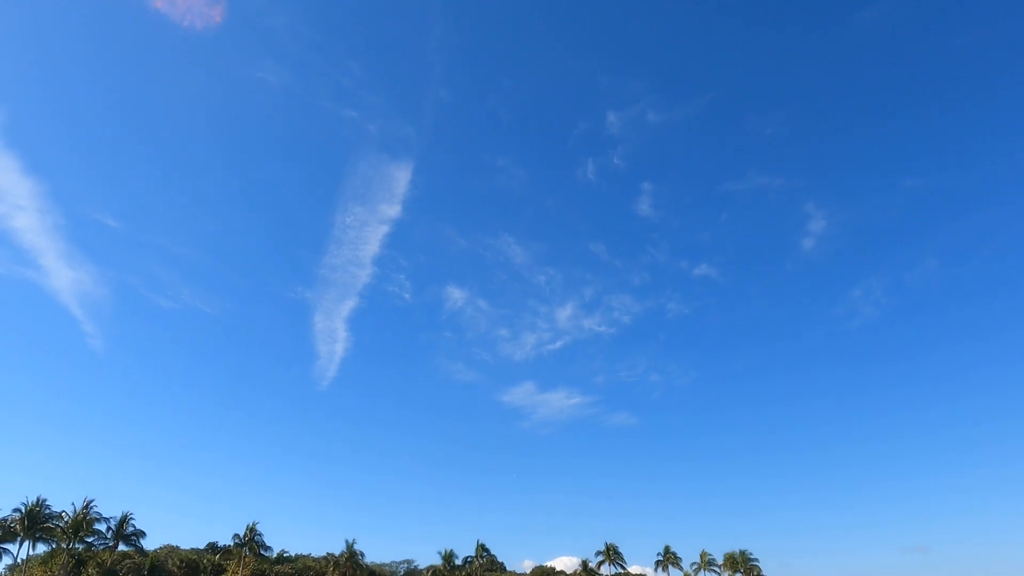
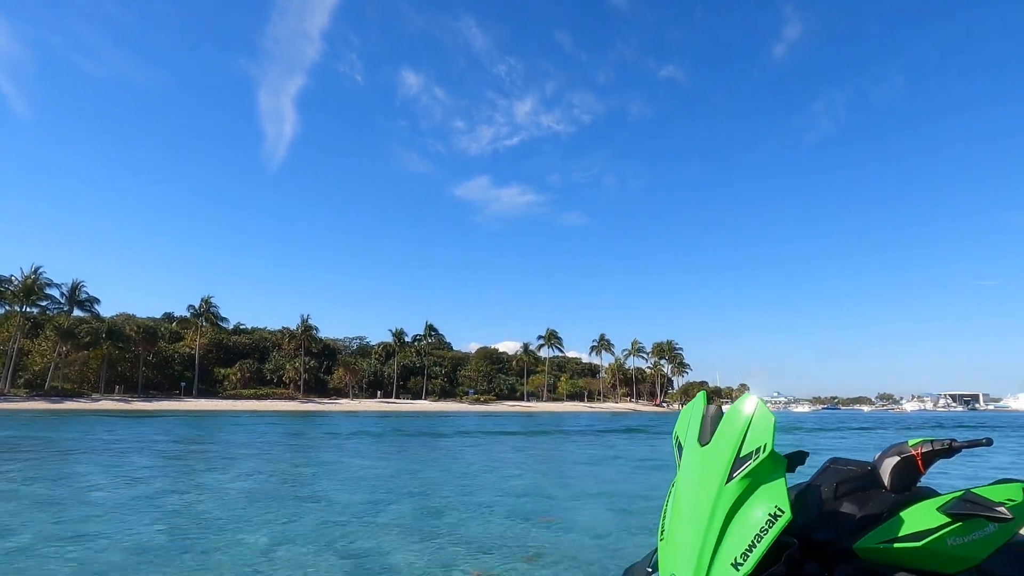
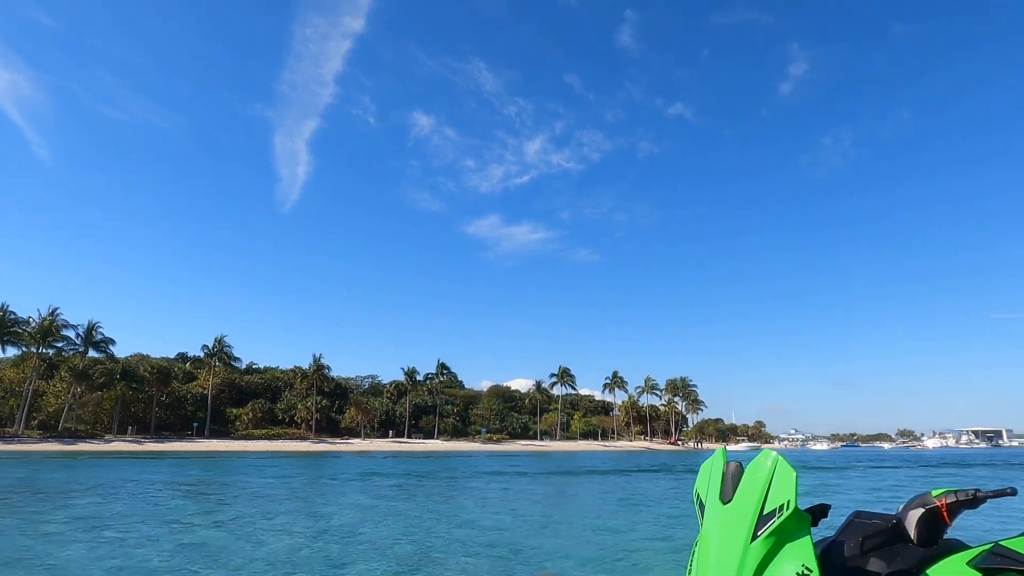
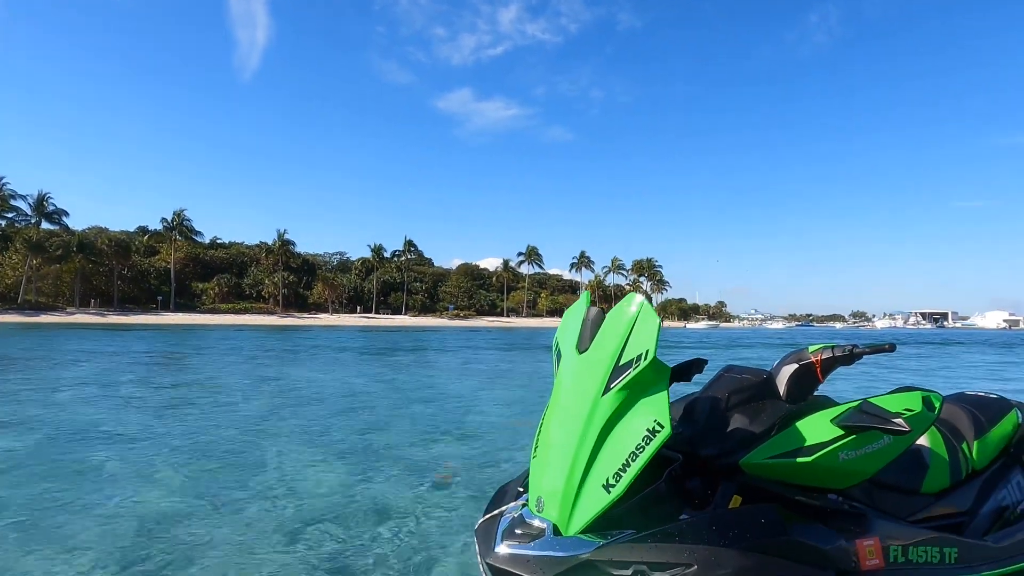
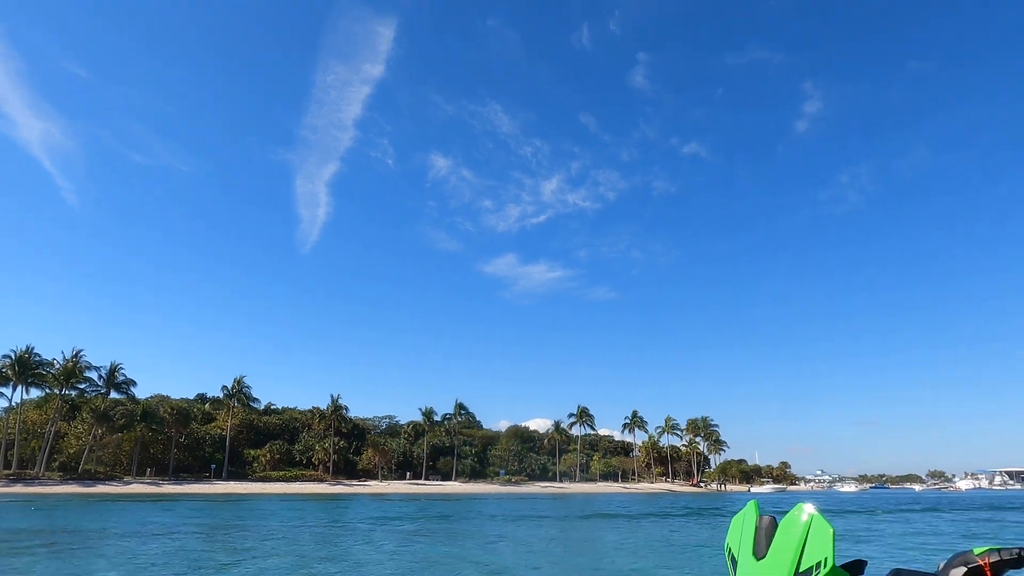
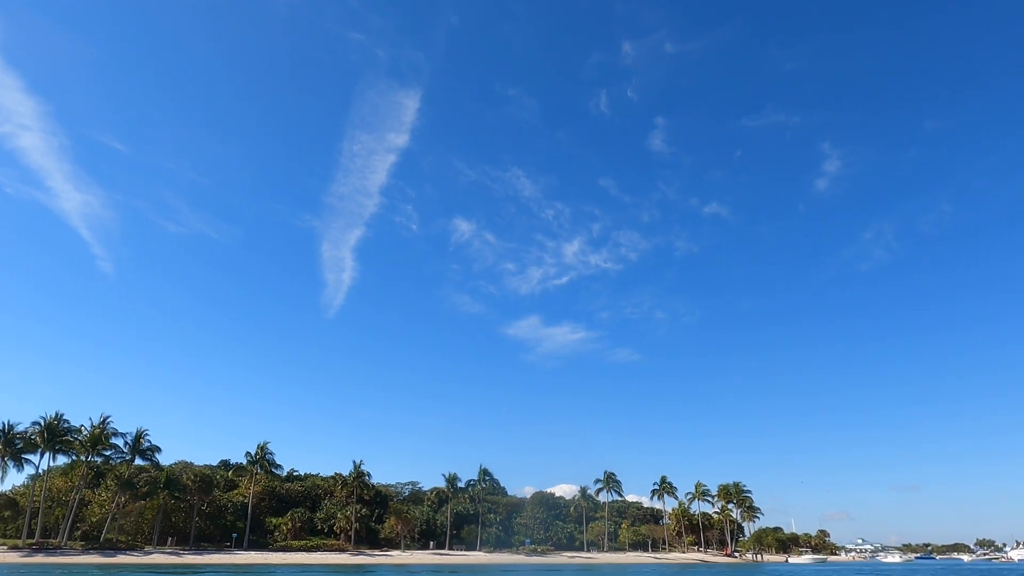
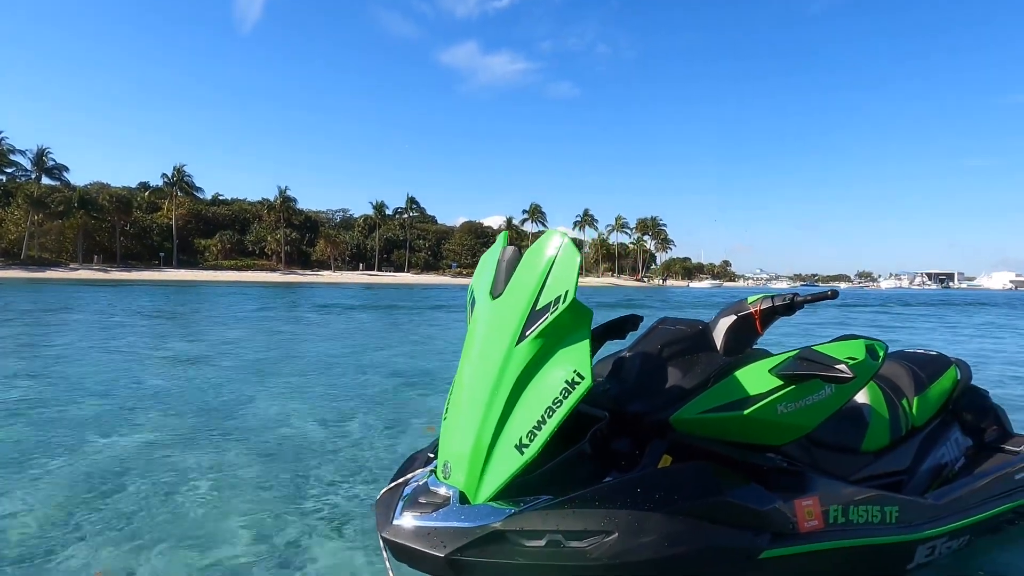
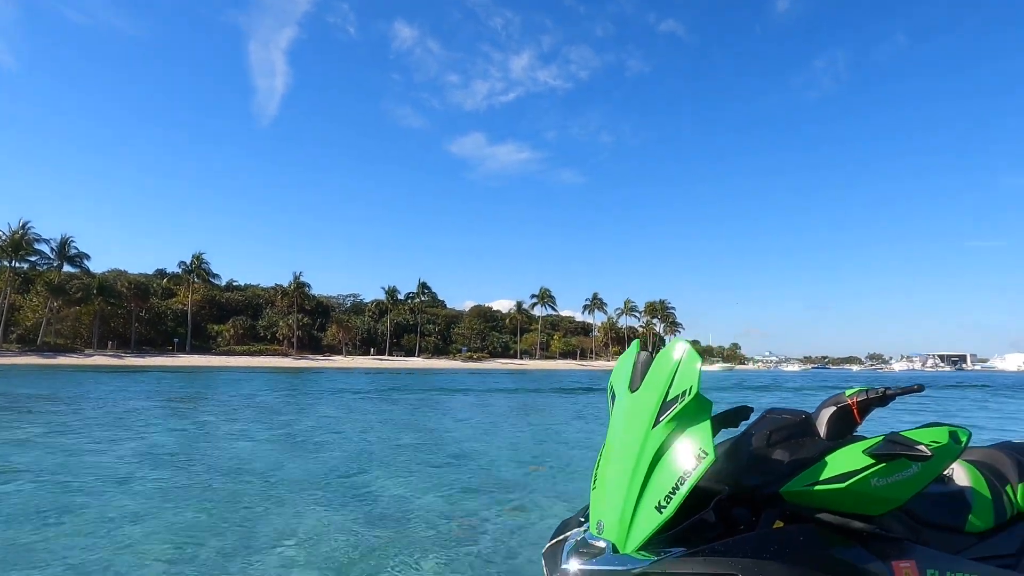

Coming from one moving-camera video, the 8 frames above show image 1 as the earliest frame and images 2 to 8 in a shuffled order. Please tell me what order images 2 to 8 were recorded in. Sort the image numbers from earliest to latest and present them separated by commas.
6, 5, 3, 2, 8, 4, 7
